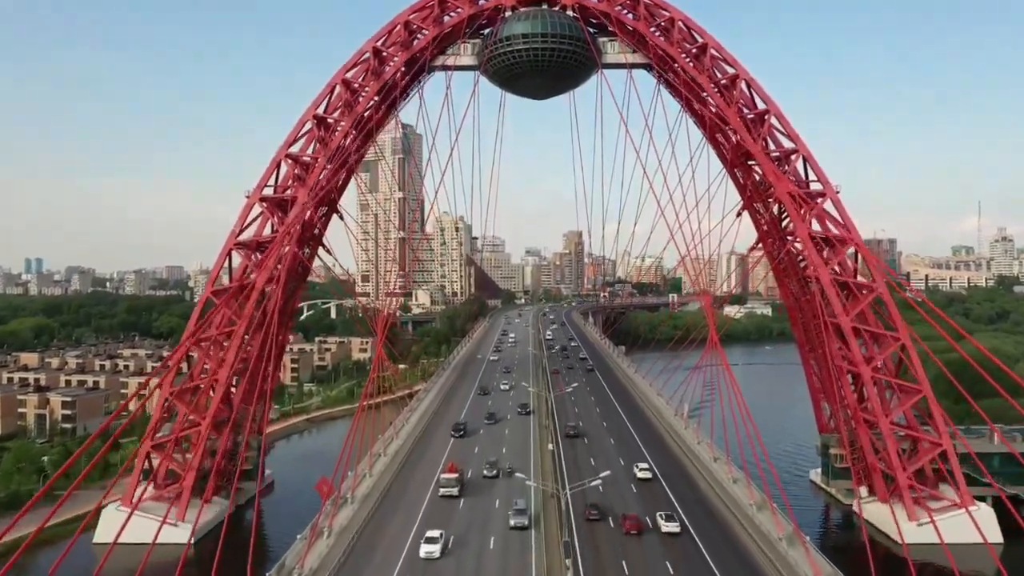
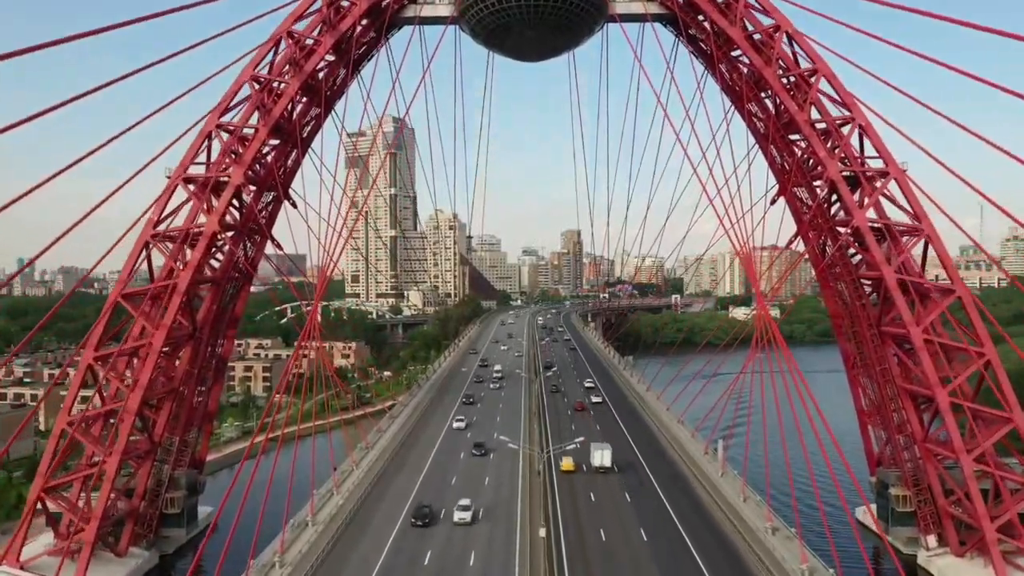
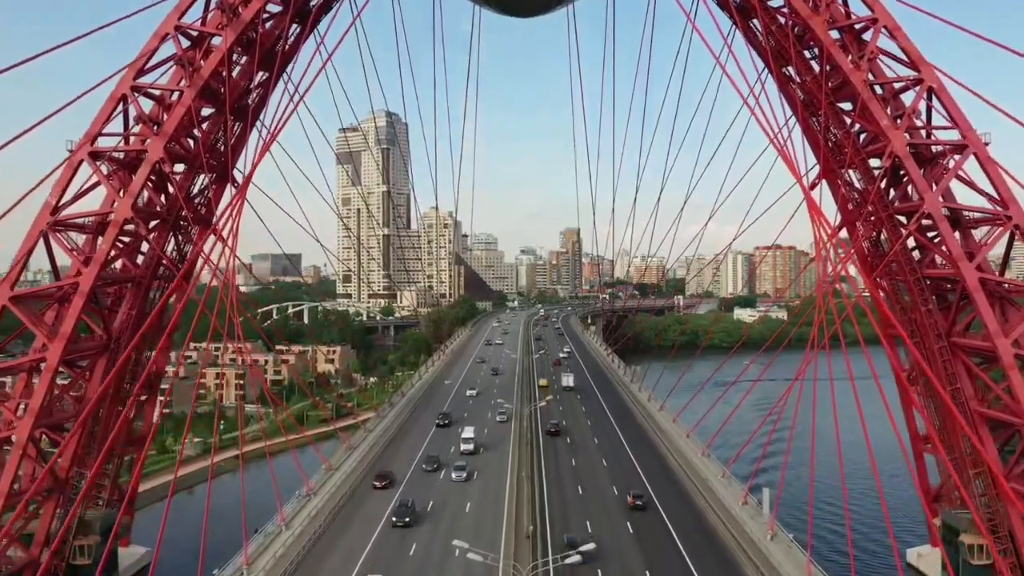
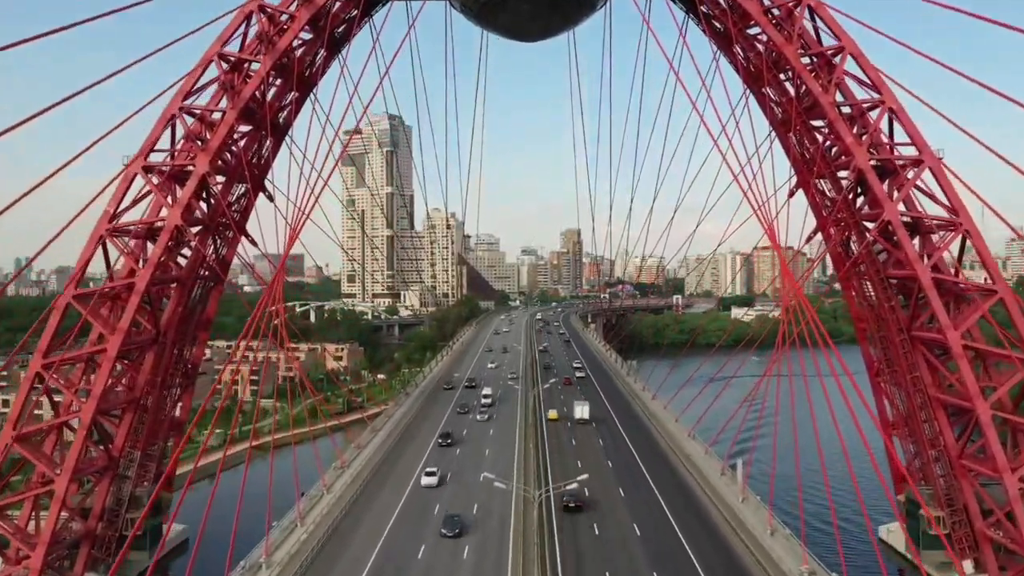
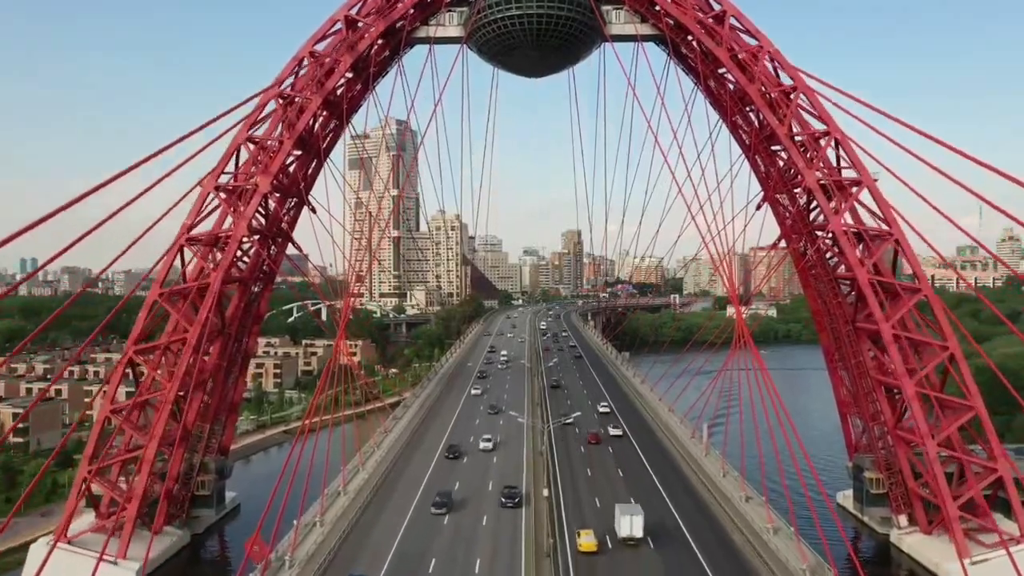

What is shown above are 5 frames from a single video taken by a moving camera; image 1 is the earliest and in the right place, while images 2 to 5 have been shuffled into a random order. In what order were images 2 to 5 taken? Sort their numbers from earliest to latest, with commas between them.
5, 2, 4, 3
